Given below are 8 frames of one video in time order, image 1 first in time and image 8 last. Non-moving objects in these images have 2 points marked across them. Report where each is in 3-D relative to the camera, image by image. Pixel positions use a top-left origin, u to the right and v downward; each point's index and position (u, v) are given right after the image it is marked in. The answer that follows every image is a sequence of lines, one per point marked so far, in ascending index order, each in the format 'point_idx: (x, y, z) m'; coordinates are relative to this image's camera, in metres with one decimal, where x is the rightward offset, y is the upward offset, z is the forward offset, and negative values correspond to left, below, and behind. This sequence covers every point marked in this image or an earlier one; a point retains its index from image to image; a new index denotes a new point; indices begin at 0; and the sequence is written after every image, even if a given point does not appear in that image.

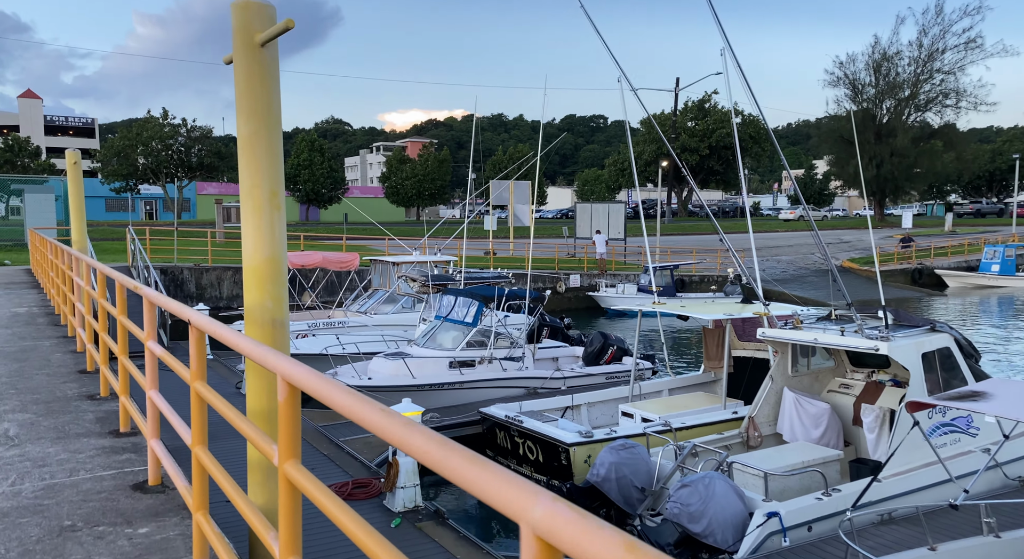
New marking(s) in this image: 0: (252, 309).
0: (-1.3, -0.1, +4.0) m
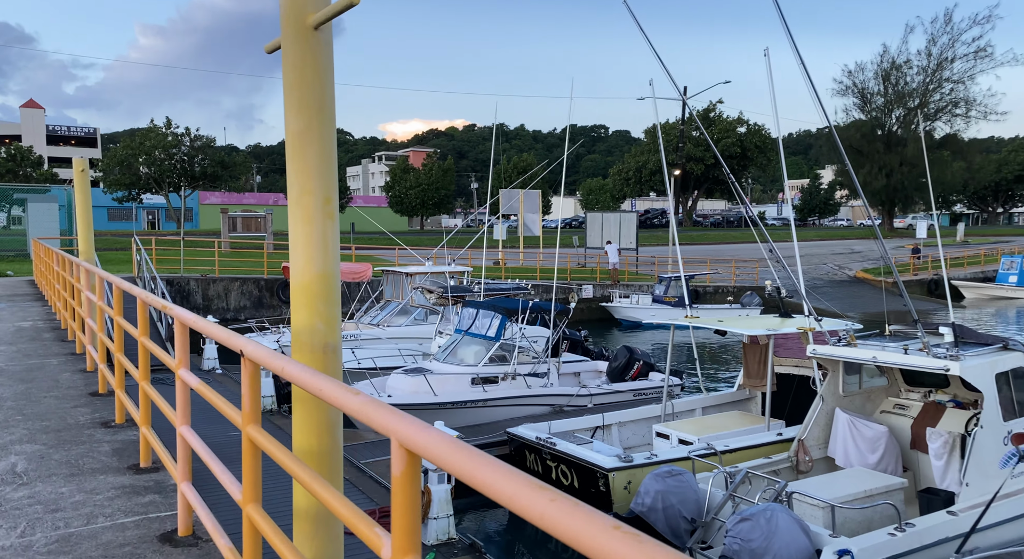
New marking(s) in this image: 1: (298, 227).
0: (-0.9, -0.2, +3.5) m
1: (-0.9, +0.2, +3.5) m
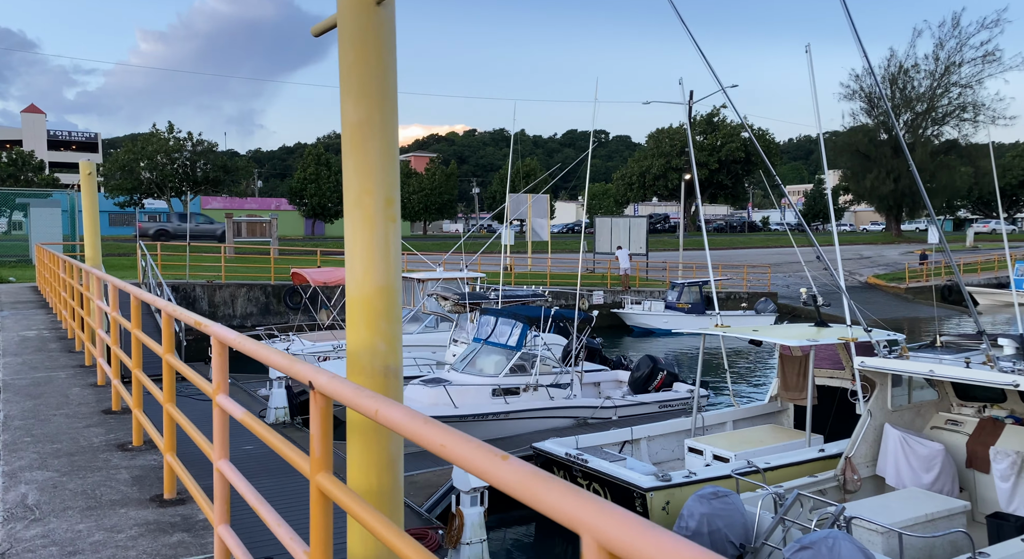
0: (-0.6, -0.3, +3.1) m
1: (-0.6, +0.2, +3.0) m
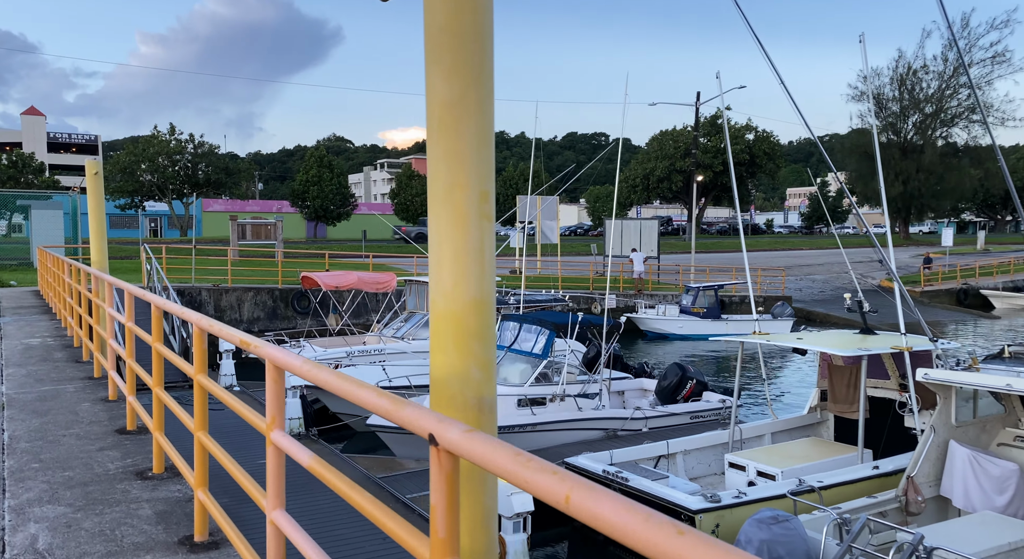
0: (-0.2, -0.3, +2.5) m
1: (-0.2, +0.1, +2.5) m
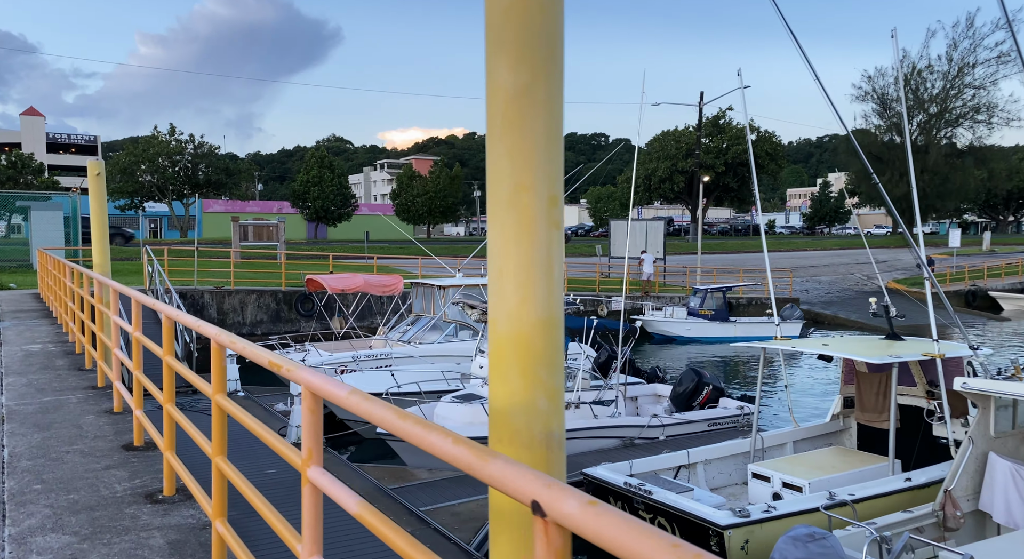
0: (0.0, -0.4, +2.2) m
1: (0.0, +0.1, +2.2) m
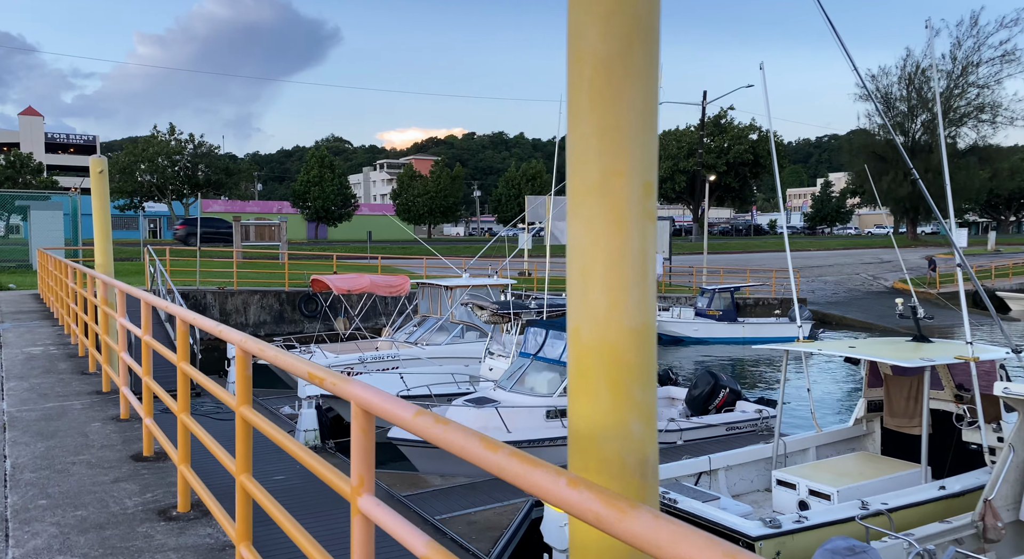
0: (+0.2, -0.4, +1.9) m
1: (+0.2, +0.1, +1.9) m
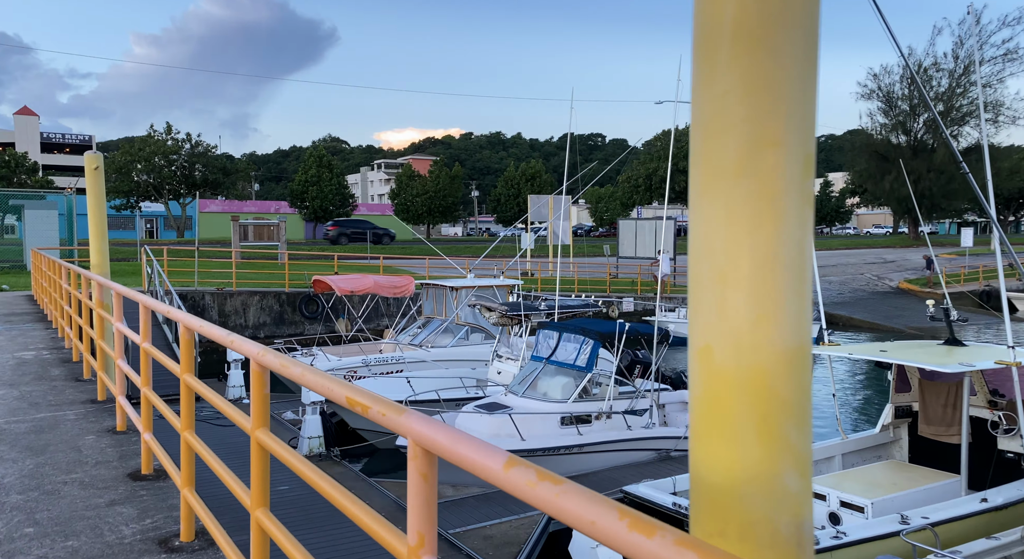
0: (+0.4, -0.4, +1.5) m
1: (+0.4, +0.1, +1.5) m
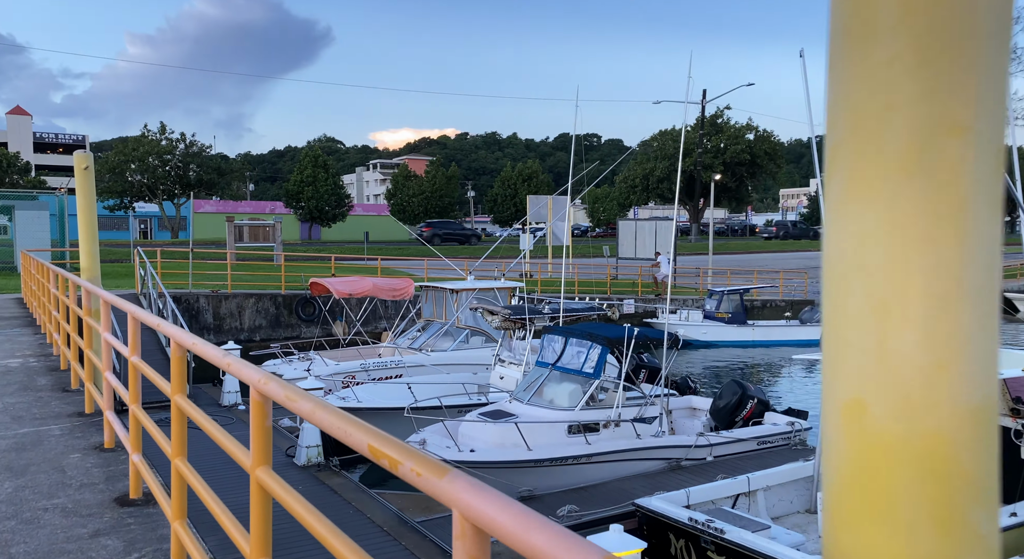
0: (+0.5, -0.4, +1.1) m
1: (+0.5, 0.0, +1.1) m
